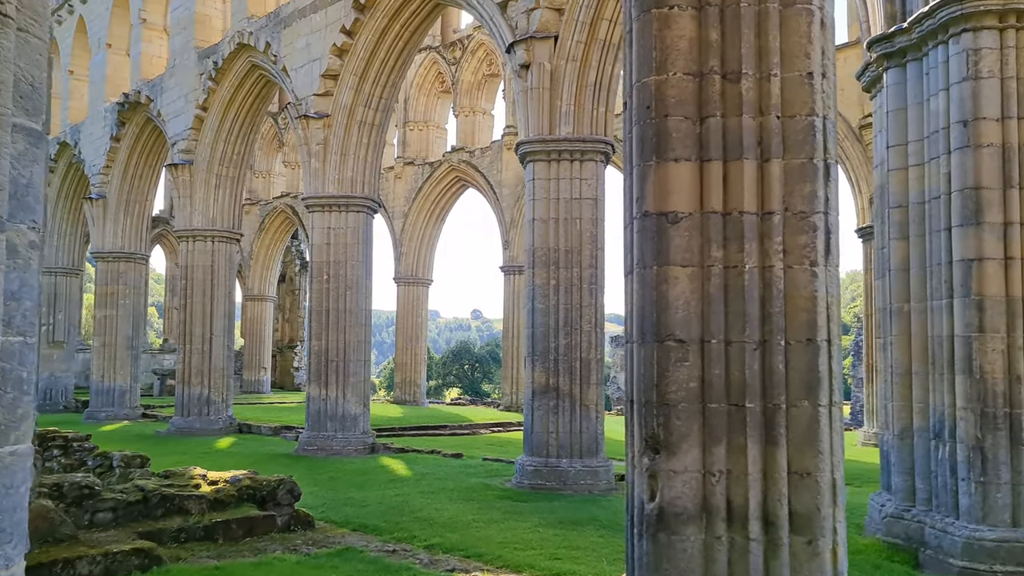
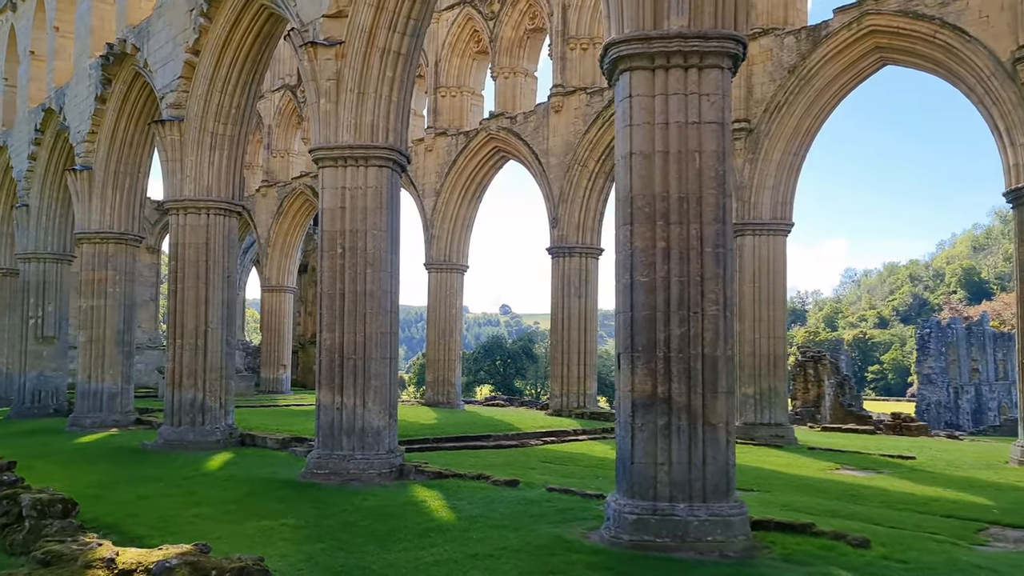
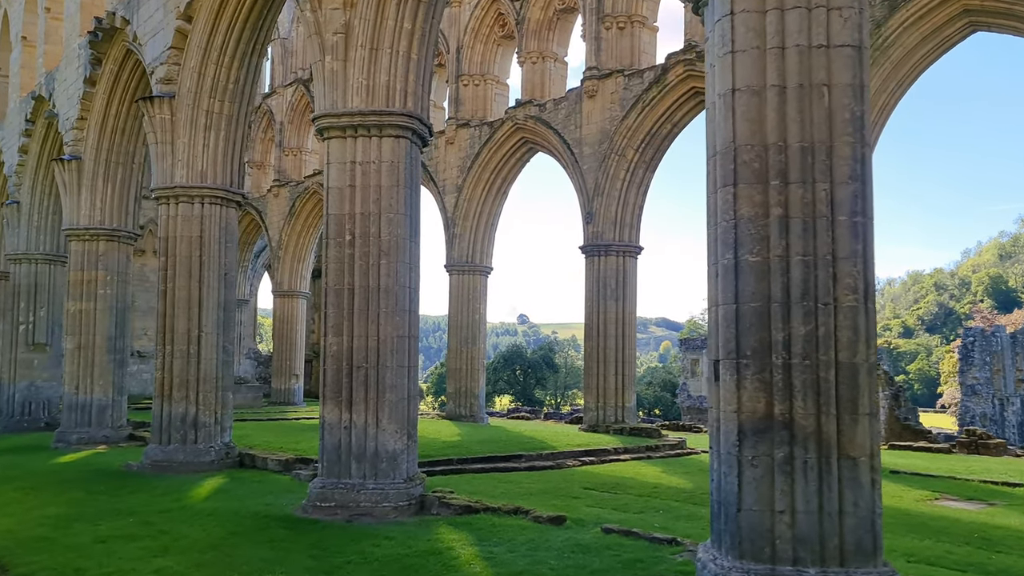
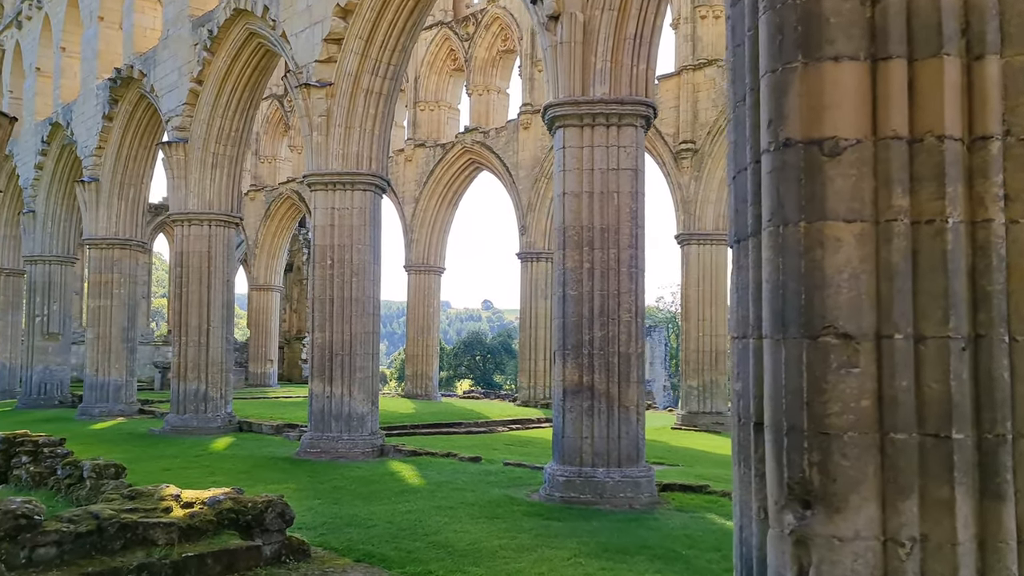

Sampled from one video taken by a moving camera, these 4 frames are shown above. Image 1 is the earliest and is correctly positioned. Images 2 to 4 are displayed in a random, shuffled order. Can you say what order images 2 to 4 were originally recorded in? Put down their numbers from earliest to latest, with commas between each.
4, 2, 3
